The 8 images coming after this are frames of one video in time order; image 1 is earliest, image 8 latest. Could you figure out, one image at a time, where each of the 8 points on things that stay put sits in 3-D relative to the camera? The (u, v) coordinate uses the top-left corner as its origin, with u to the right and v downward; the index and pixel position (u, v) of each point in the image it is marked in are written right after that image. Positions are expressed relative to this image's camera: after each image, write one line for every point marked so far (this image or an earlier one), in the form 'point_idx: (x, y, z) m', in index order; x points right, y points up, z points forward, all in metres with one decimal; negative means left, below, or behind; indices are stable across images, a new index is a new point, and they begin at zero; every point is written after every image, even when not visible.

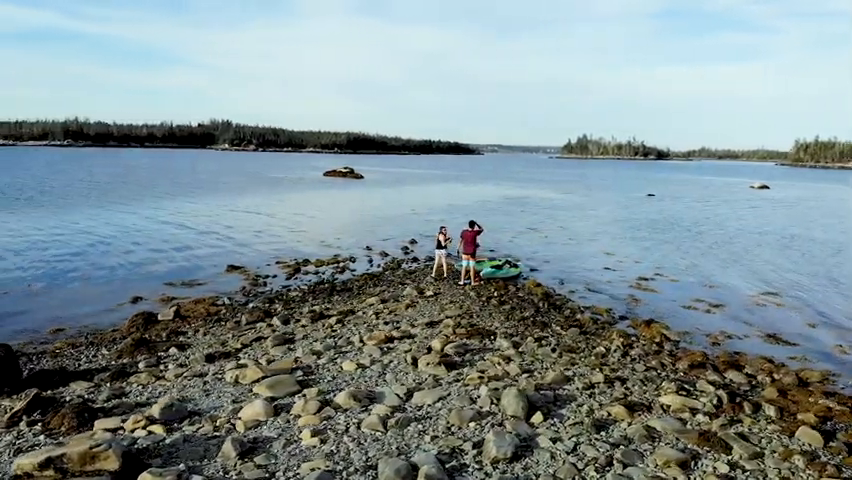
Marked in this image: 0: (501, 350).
0: (+1.8, -2.7, +15.7) m
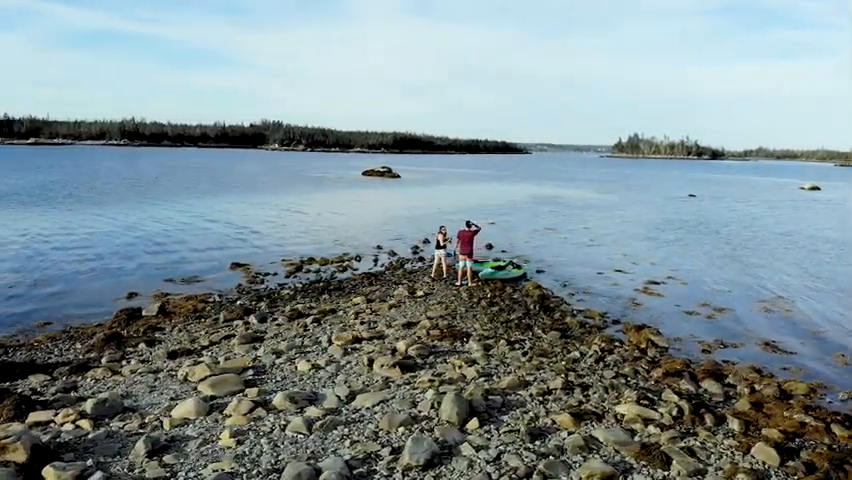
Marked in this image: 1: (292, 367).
0: (+1.0, -2.7, +15.3) m
1: (-2.8, -2.7, +13.6) m
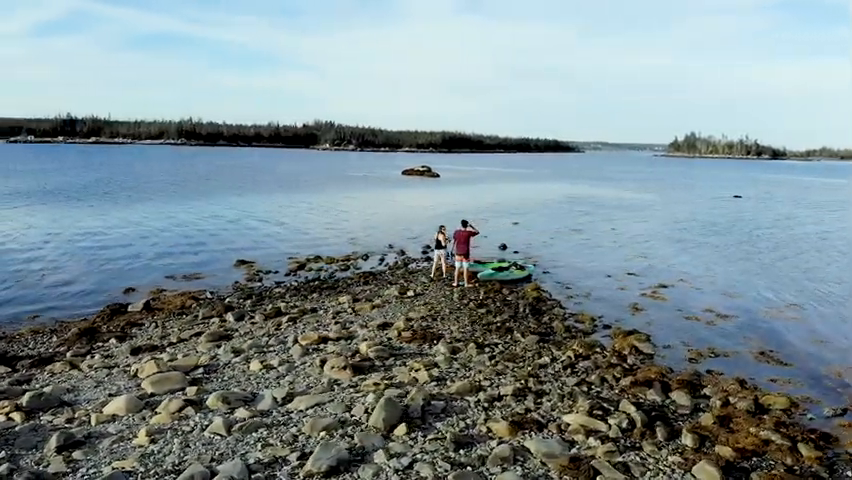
0: (+0.1, -2.7, +14.9) m
1: (-3.8, -2.6, +13.6) m
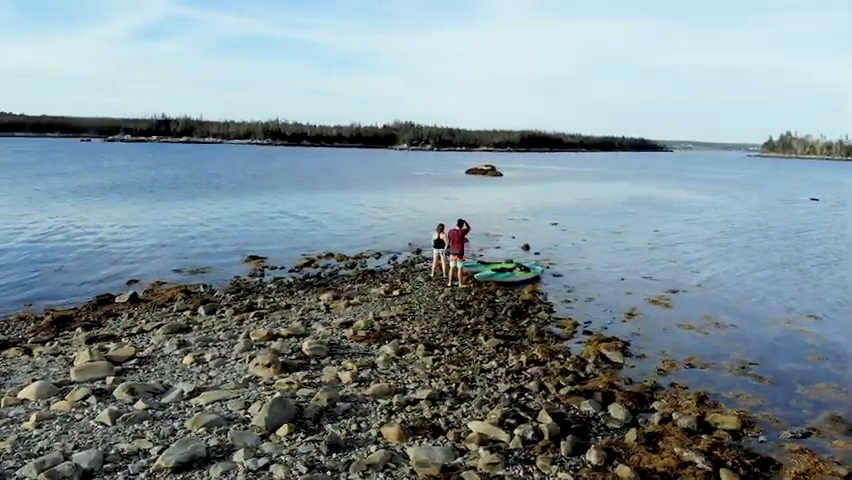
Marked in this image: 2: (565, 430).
0: (-1.2, -2.6, +14.7) m
1: (-5.3, -2.5, +13.8) m
2: (+2.4, -3.3, +11.4) m
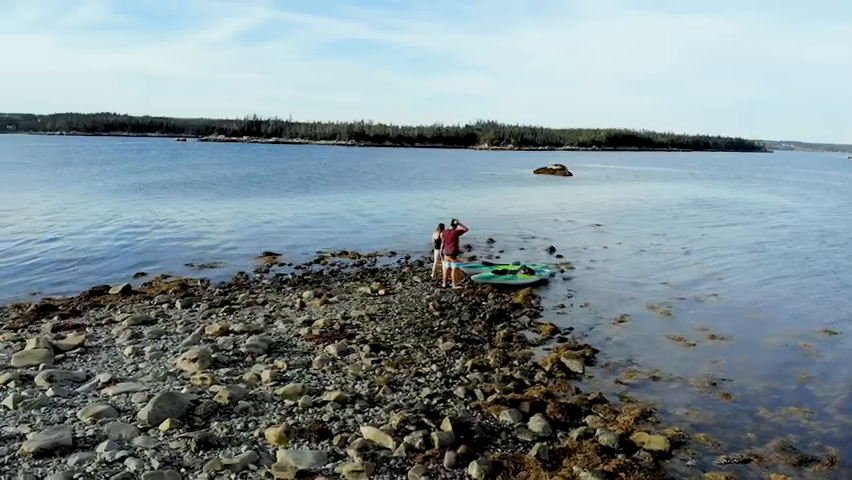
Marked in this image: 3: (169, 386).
0: (-2.6, -2.6, +14.6) m
1: (-6.7, -2.4, +14.3) m
2: (+0.6, -3.3, +10.9) m
3: (-4.8, -2.7, +12.1) m
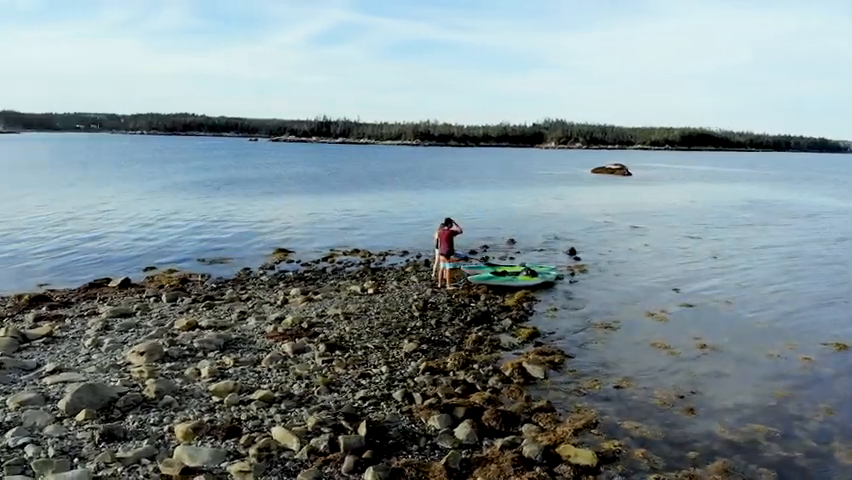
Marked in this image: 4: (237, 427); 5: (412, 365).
0: (-3.6, -2.5, +14.7) m
1: (-7.8, -2.3, +14.8) m
2: (-0.9, -3.3, +10.6) m
3: (-6.1, -2.6, +12.4) m
4: (-3.1, -3.1, +10.9) m
5: (-0.3, -2.8, +14.9) m
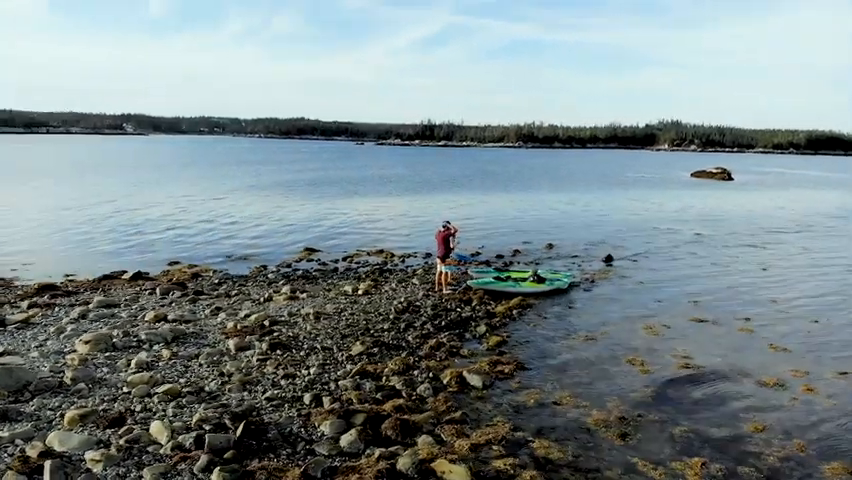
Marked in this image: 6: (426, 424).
0: (-5.0, -2.5, +15.1) m
1: (-9.1, -2.1, +15.9) m
2: (-3.0, -3.3, +10.6) m
3: (-7.8, -2.5, +13.3) m
4: (-5.2, -3.1, +11.3) m
5: (-1.7, -2.9, +14.7) m
6: (0.0, -3.4, +12.1) m
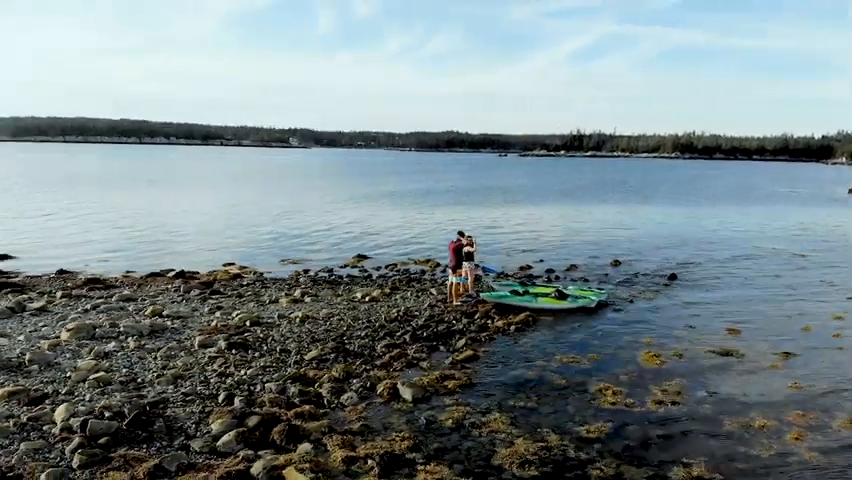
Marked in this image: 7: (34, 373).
0: (-6.2, -2.5, +16.1) m
1: (-9.9, -2.1, +17.8) m
2: (-5.3, -3.3, +11.3) m
3: (-9.3, -2.4, +15.0) m
4: (-7.2, -3.0, +12.5) m
5: (-3.0, -3.0, +15.0) m
6: (-2.0, -3.6, +12.1) m
7: (-8.0, -2.8, +13.6) m
